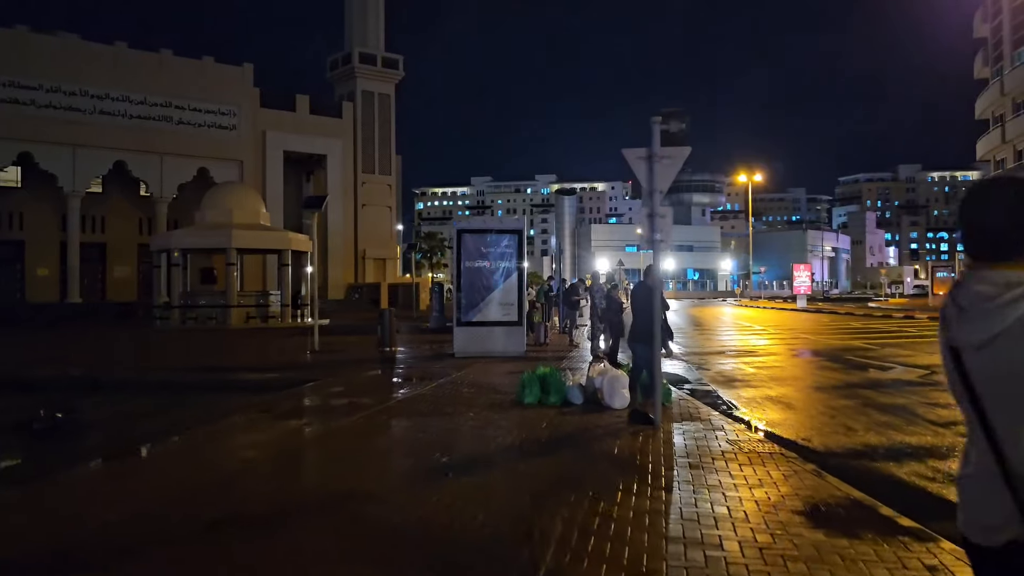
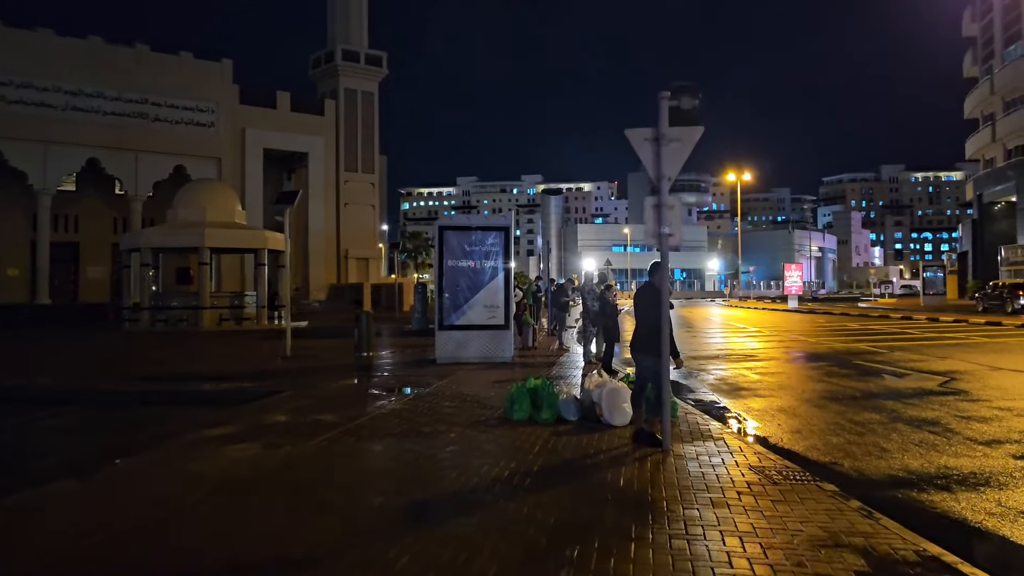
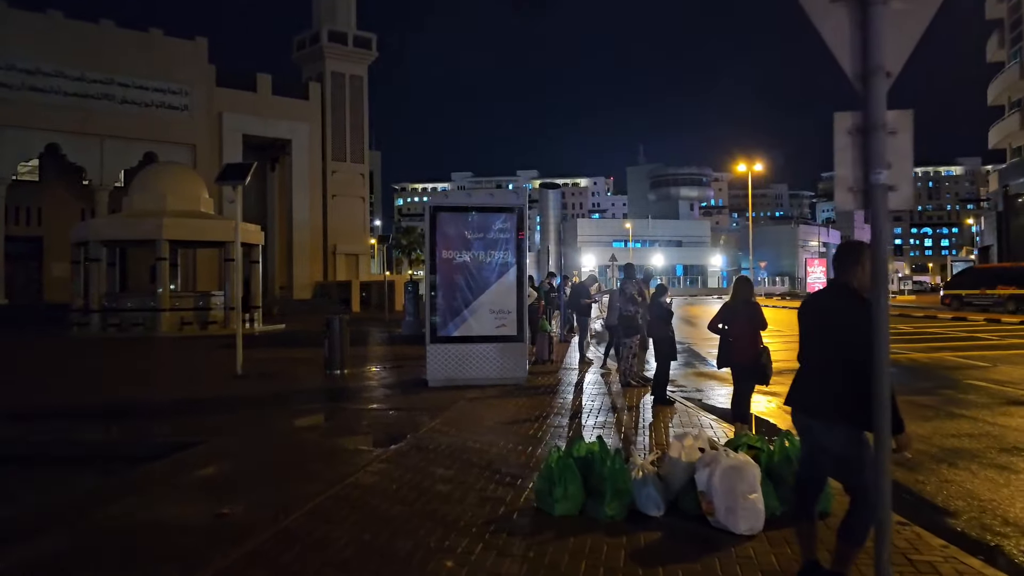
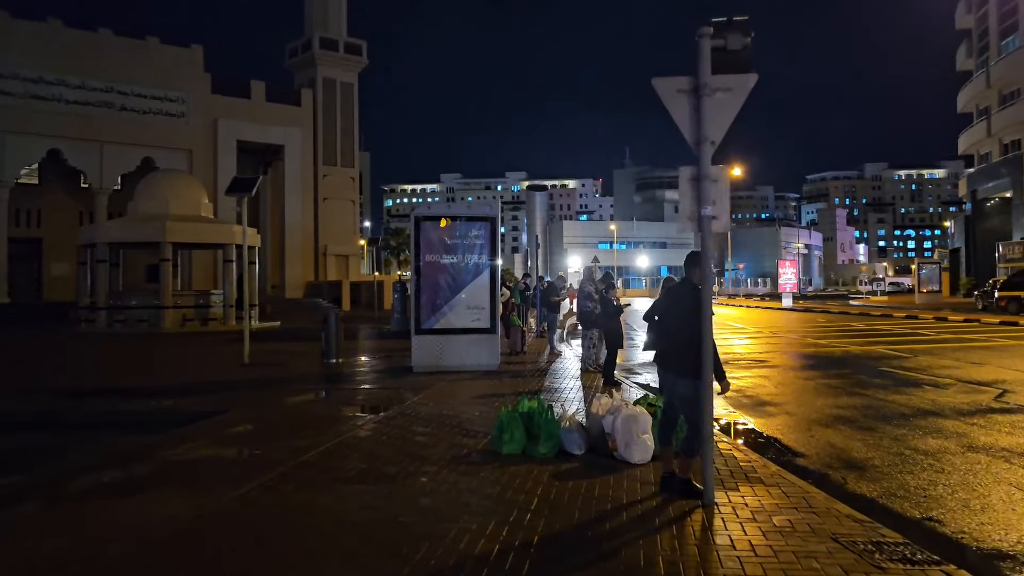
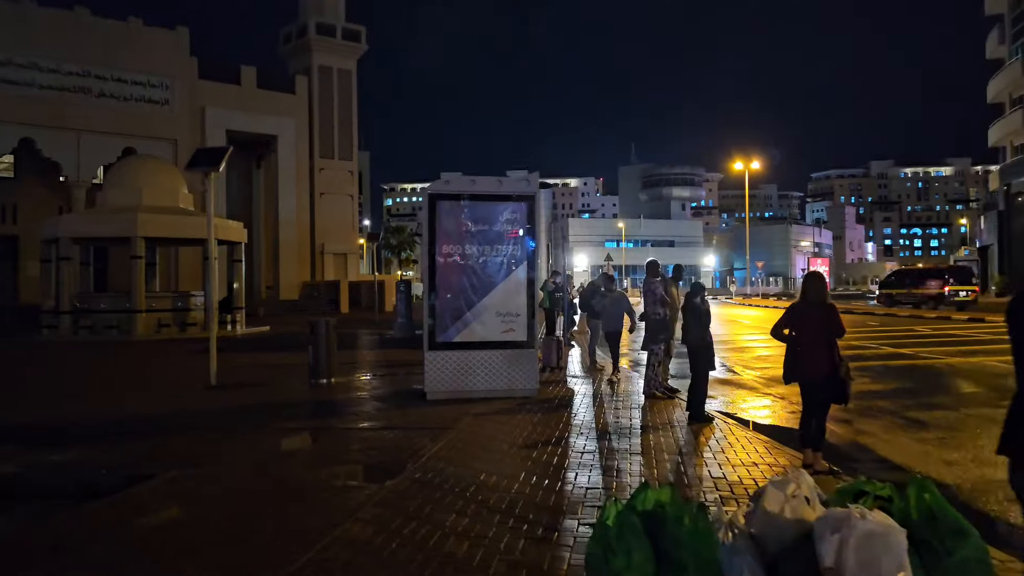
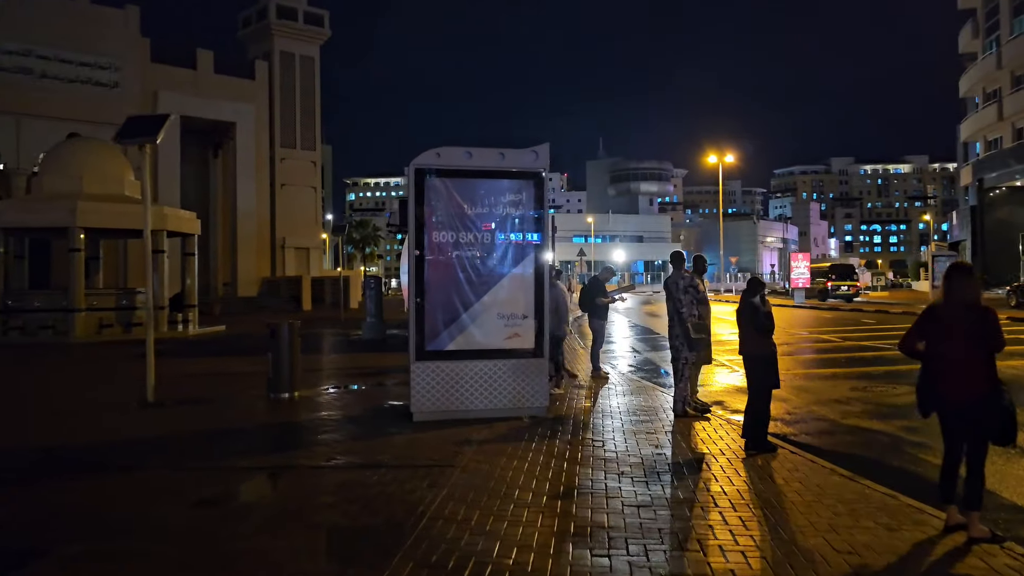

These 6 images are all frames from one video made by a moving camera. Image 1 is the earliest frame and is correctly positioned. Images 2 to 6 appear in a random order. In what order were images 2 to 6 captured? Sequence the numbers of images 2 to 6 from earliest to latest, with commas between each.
2, 4, 3, 5, 6
